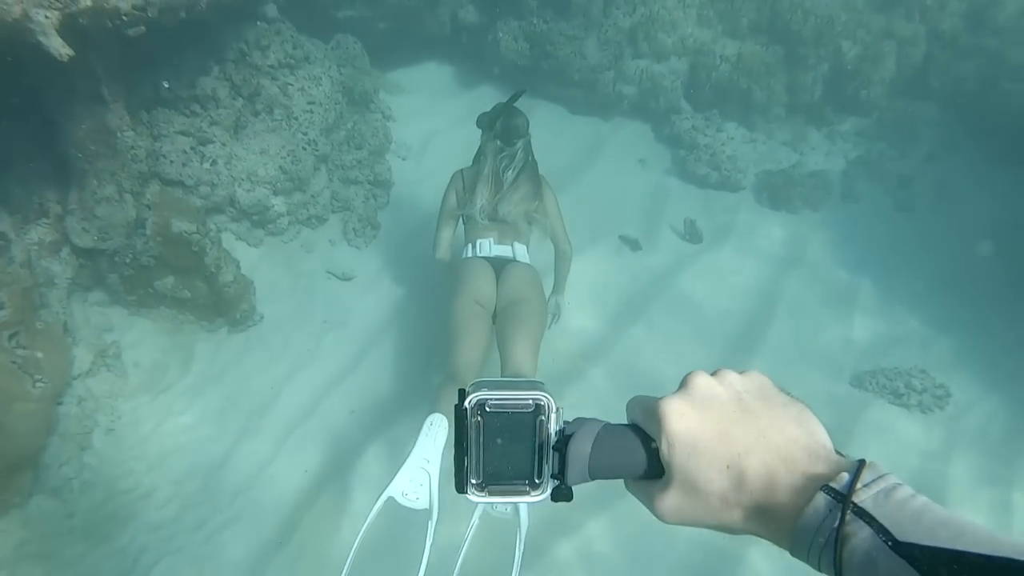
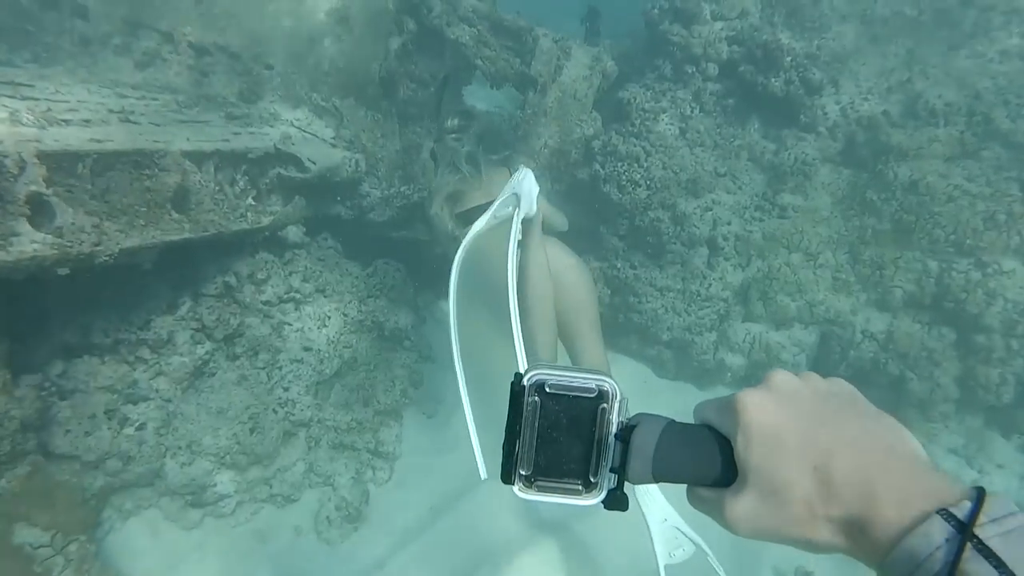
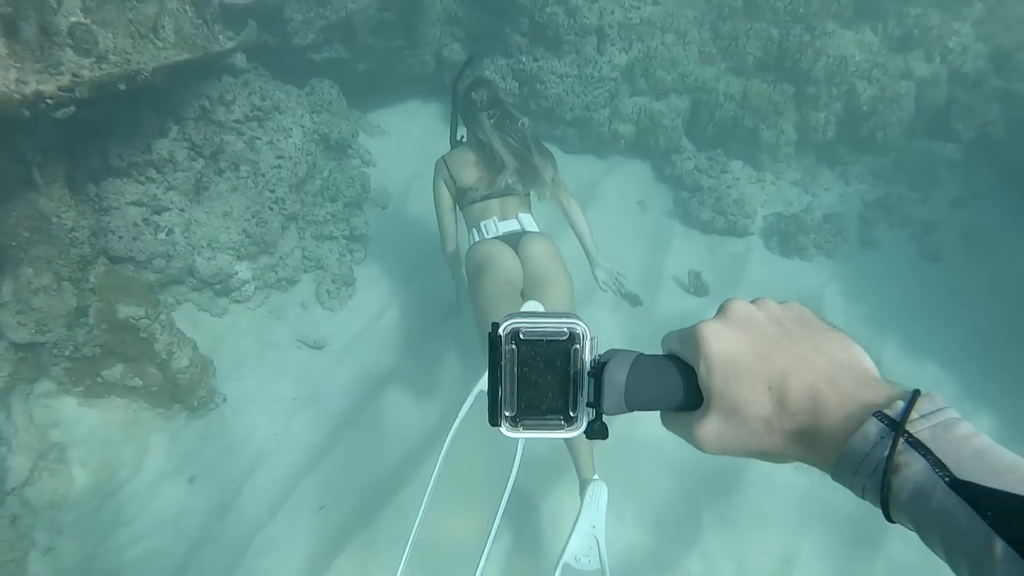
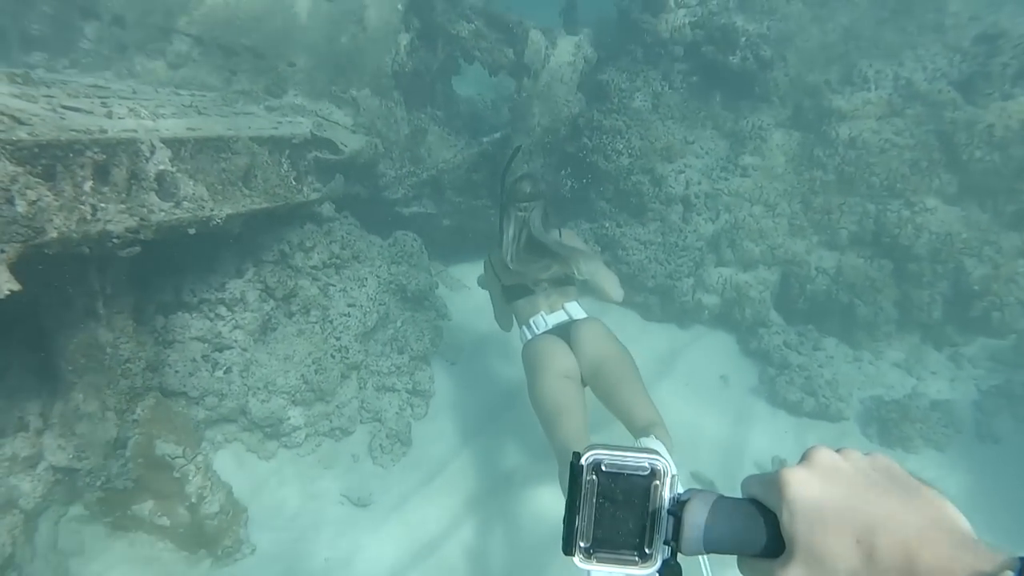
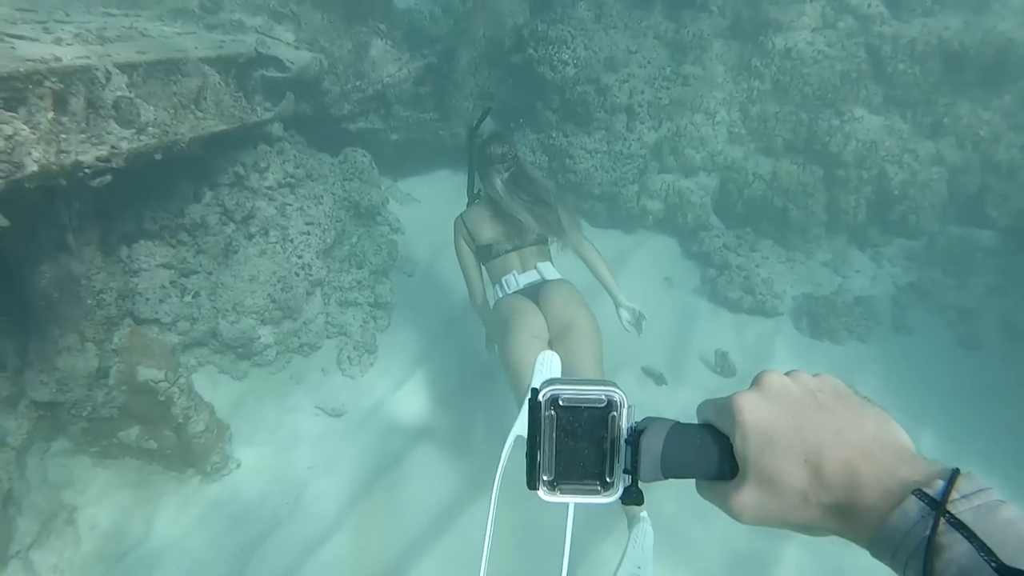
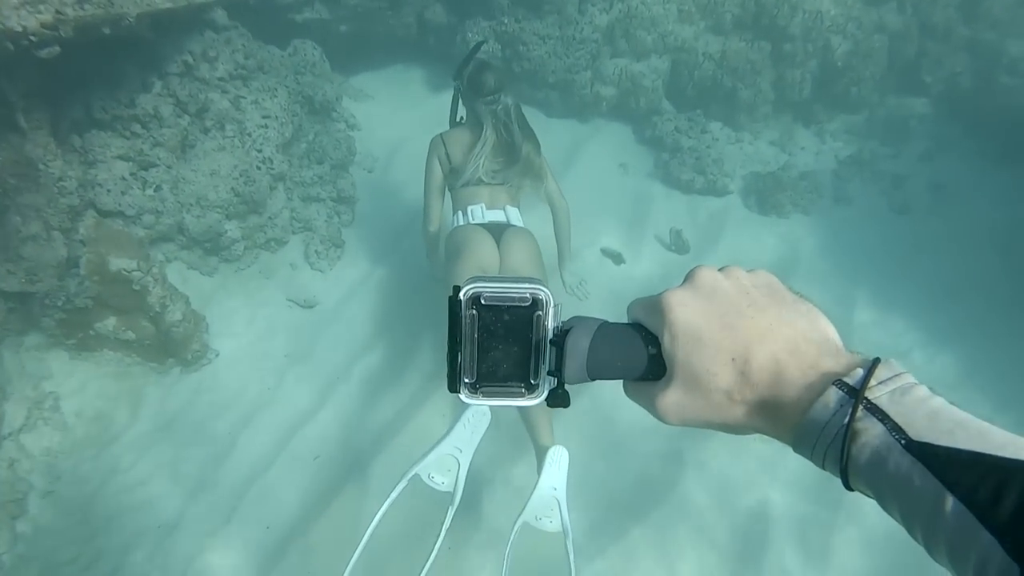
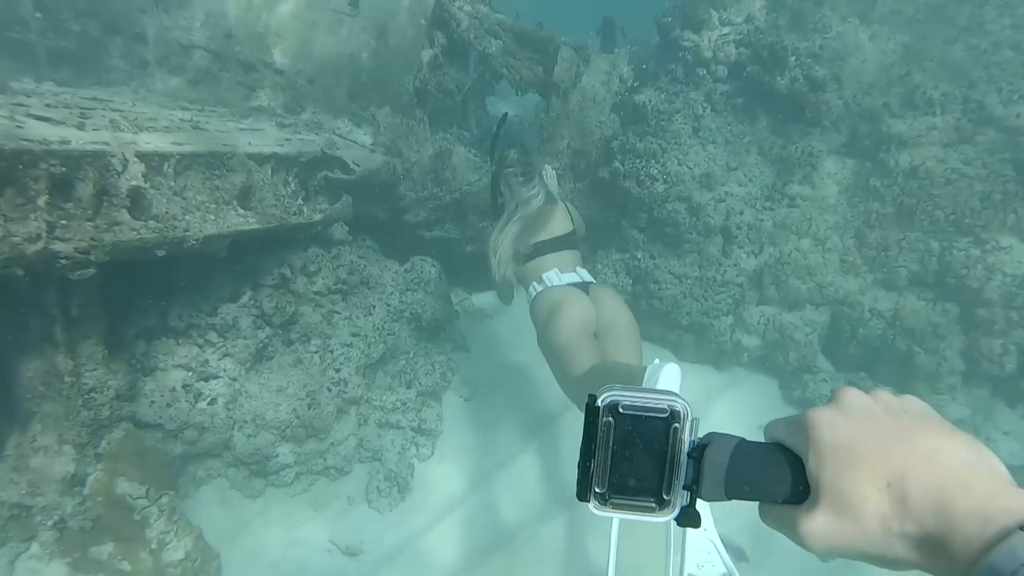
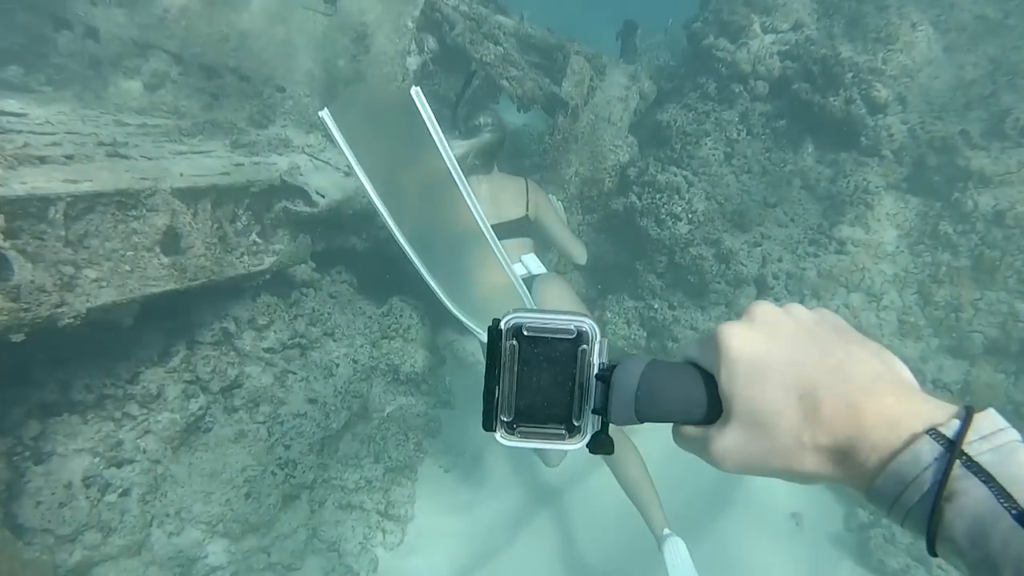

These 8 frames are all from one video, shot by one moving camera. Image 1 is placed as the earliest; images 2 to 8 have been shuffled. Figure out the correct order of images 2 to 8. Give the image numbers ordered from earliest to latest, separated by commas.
6, 3, 5, 4, 7, 2, 8
